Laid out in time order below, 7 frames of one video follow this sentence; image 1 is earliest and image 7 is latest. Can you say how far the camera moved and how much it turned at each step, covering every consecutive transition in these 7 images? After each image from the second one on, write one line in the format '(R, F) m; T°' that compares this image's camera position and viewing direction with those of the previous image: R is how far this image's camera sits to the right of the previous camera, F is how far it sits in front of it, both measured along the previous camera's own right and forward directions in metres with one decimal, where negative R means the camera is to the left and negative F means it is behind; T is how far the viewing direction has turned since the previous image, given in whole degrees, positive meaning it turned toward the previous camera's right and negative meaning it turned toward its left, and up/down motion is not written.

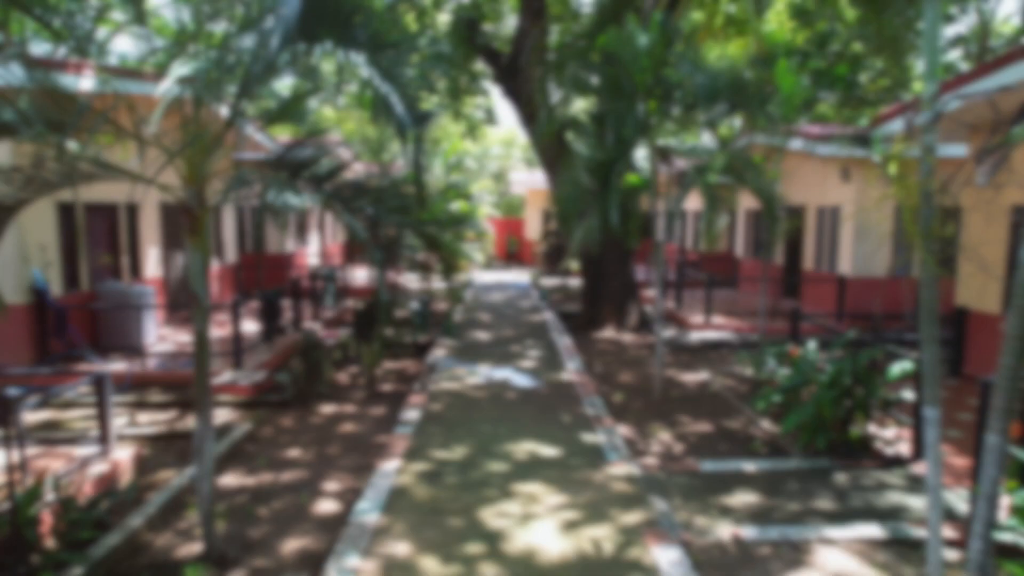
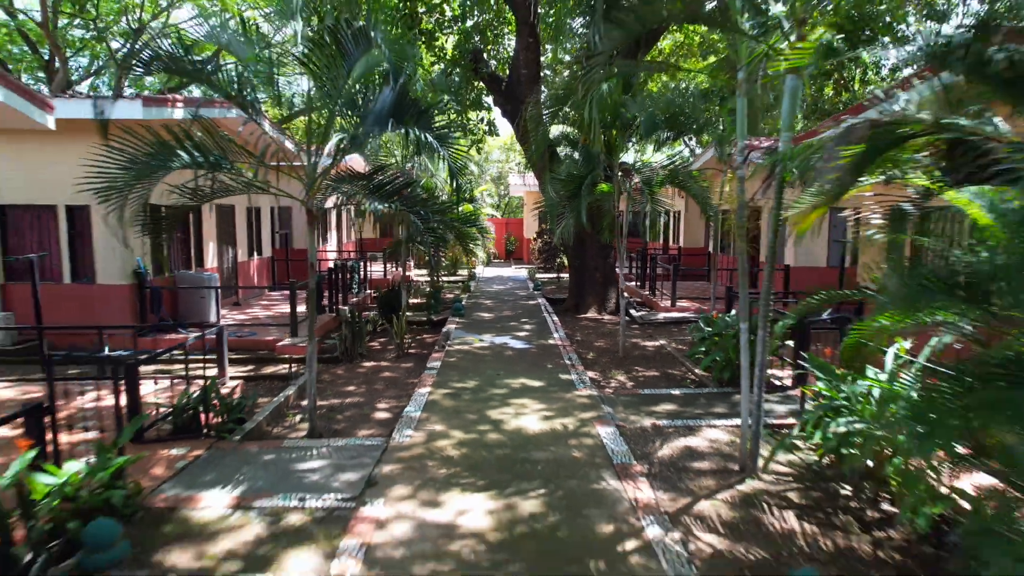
(0.0, -2.0) m; 0°
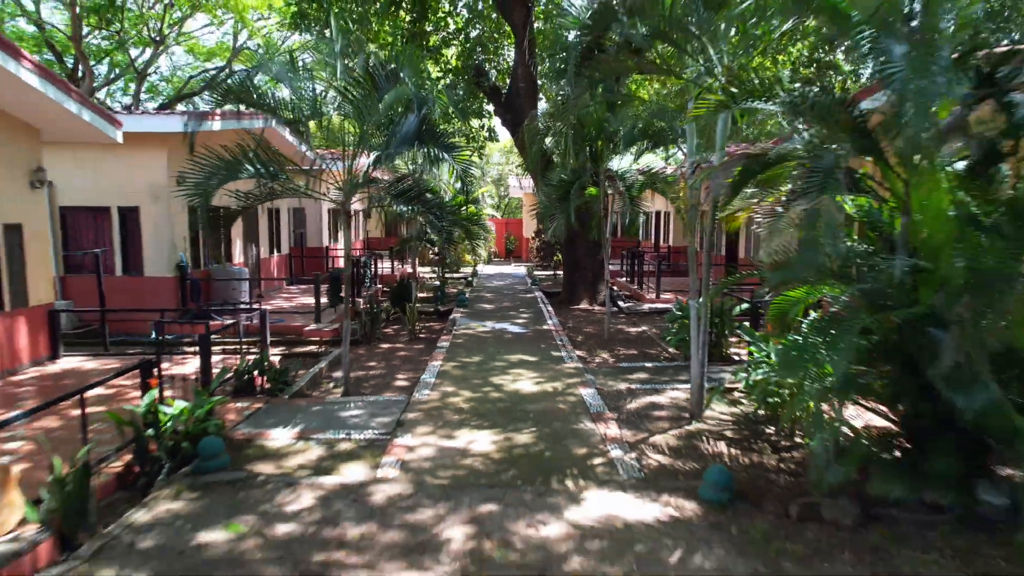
(0.0, -1.2) m; 0°
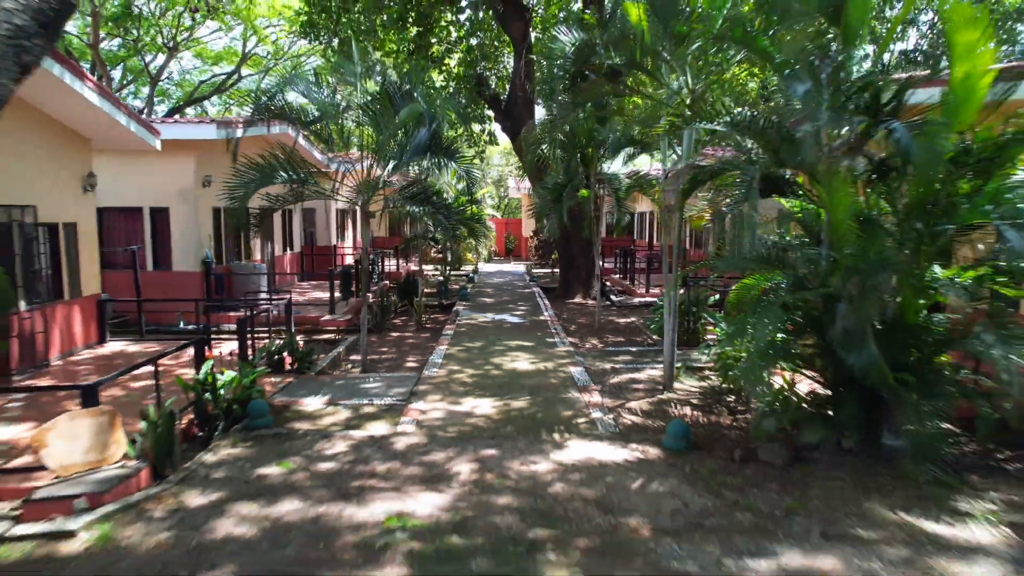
(0.0, -0.9) m; 0°
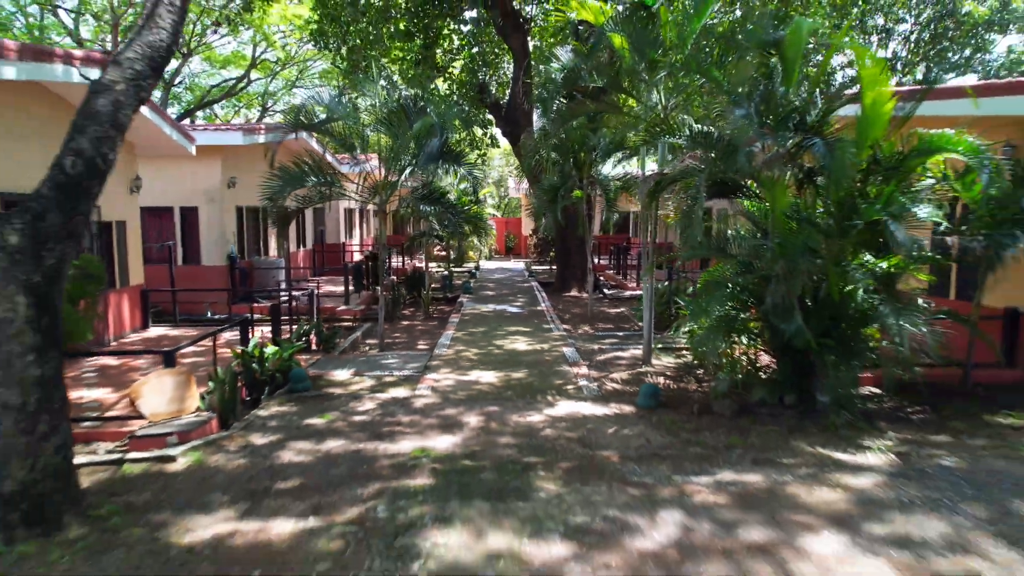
(0.0, -1.0) m; 0°
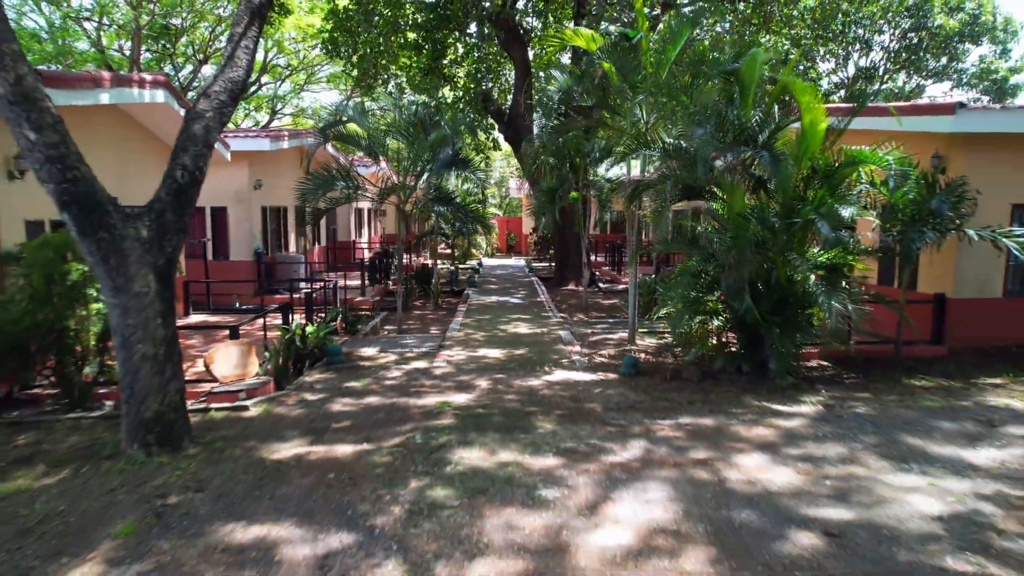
(0.0, -1.1) m; 0°
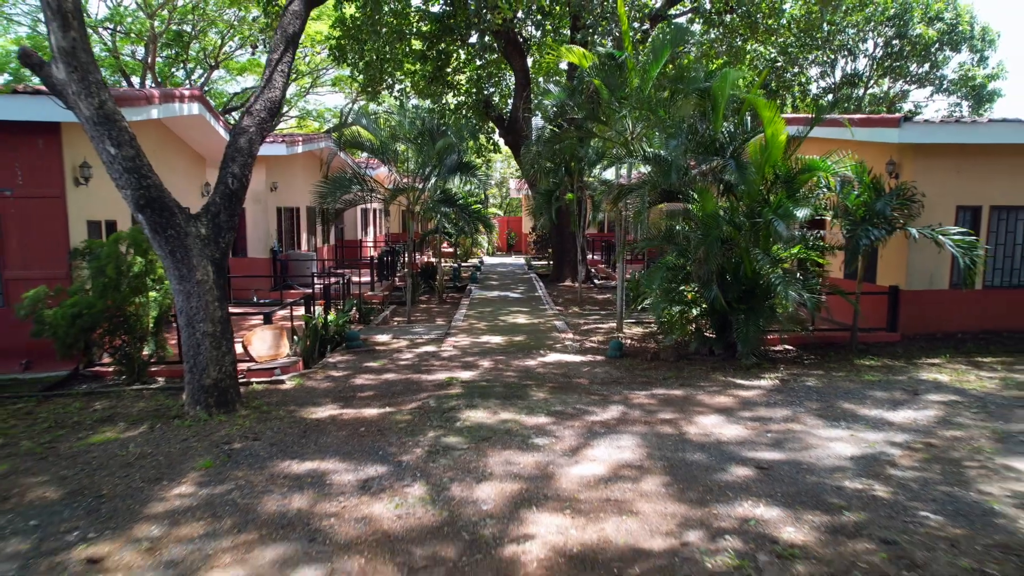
(0.0, -0.9) m; 0°
